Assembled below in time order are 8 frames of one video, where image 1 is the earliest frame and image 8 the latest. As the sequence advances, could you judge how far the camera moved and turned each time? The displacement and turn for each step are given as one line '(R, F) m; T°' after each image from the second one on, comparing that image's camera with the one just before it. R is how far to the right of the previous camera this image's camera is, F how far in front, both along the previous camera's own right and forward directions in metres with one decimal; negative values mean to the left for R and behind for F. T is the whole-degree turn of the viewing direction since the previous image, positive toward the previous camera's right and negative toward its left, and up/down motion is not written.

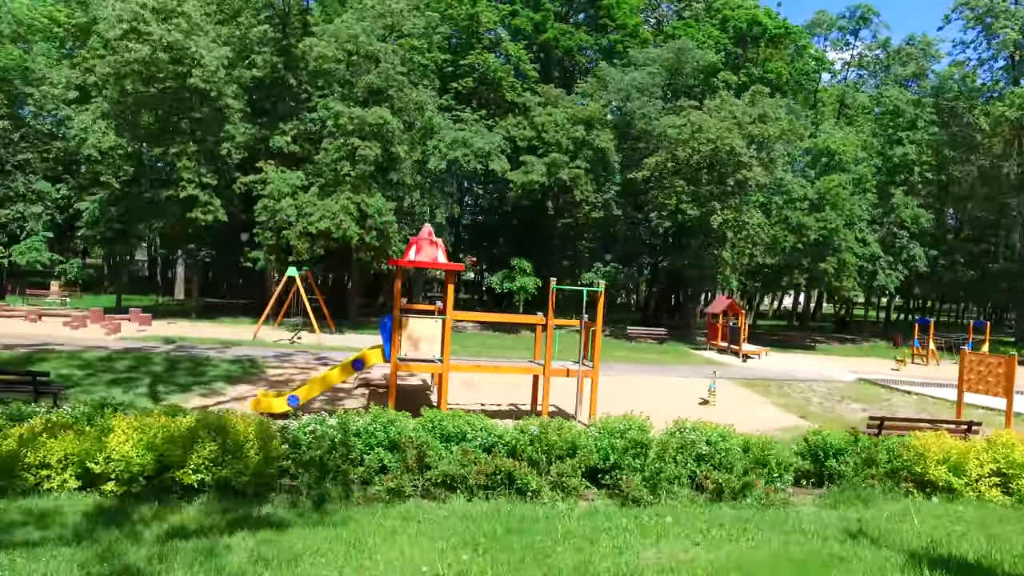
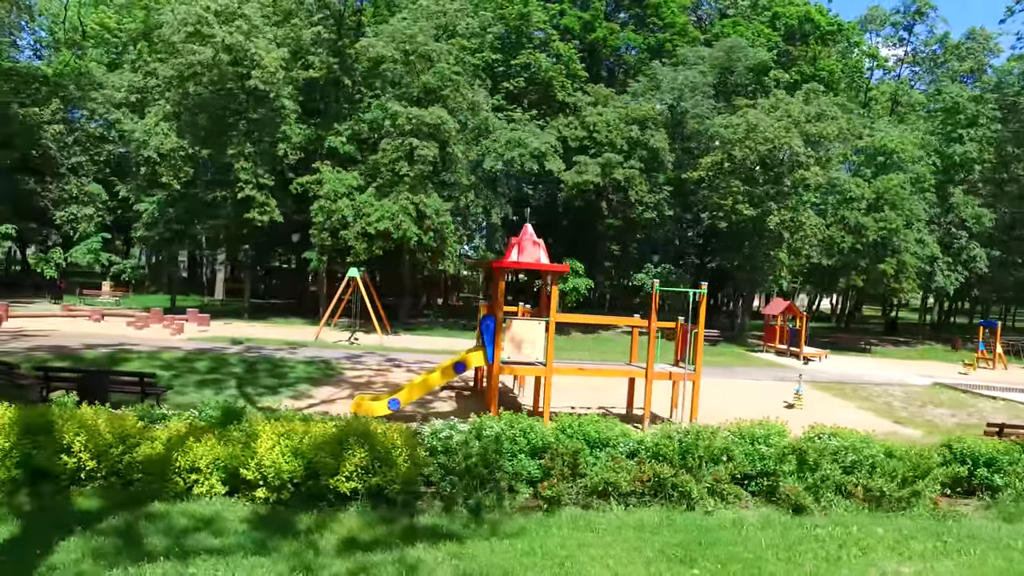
(-1.4, +0.2) m; -2°
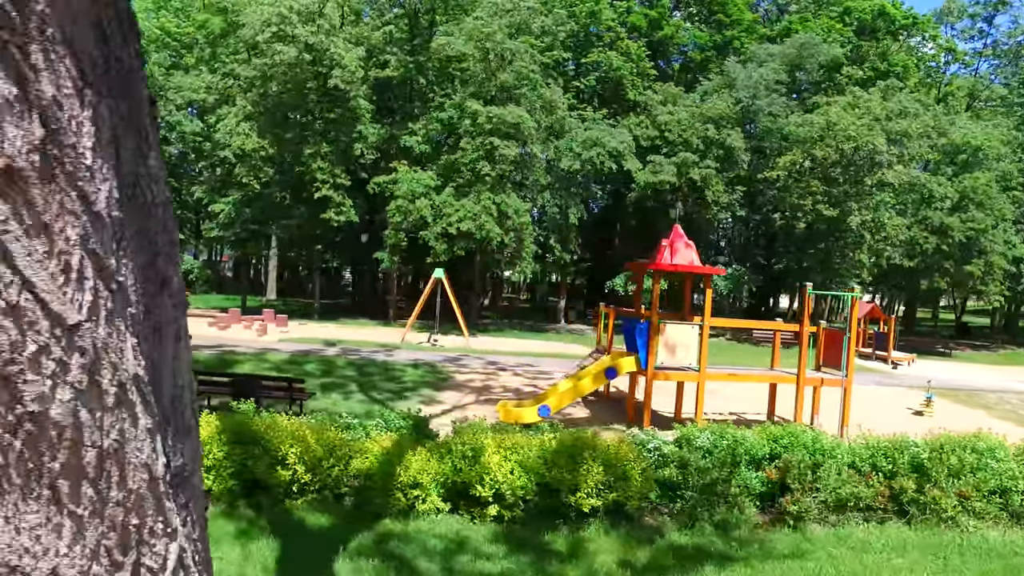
(-2.0, +0.4) m; -2°
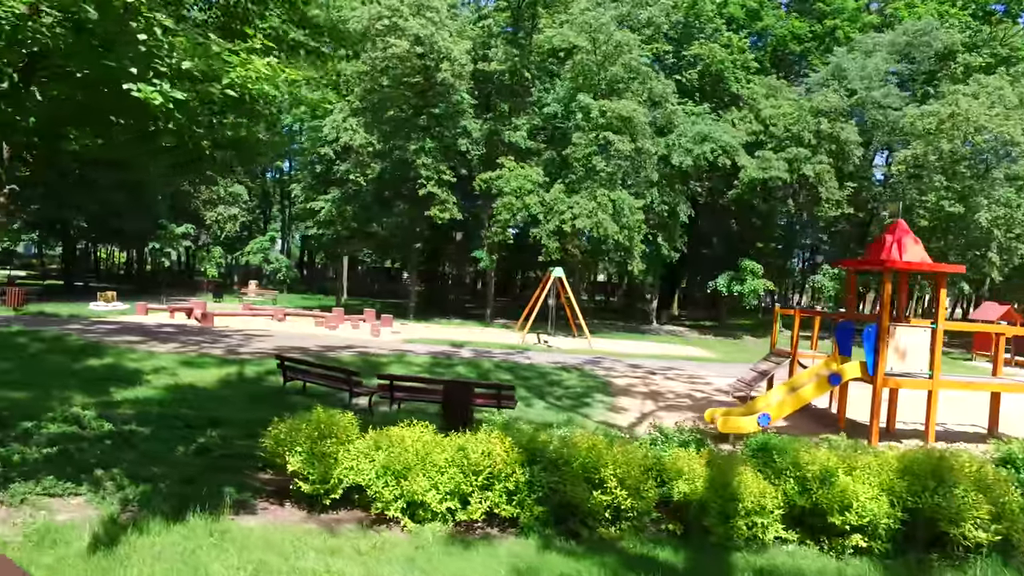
(-2.5, +0.8) m; -3°
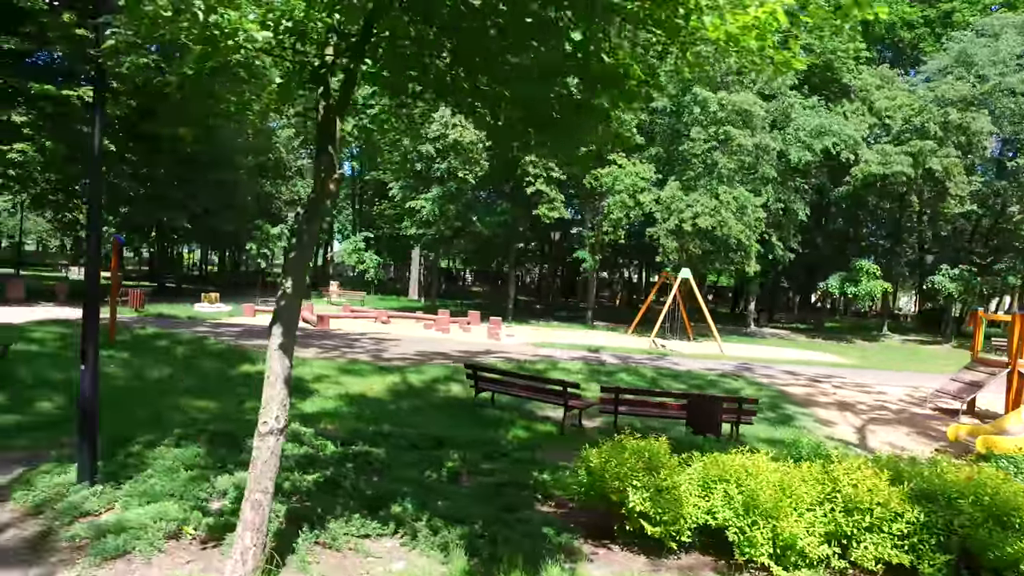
(-2.4, +0.9) m; -3°
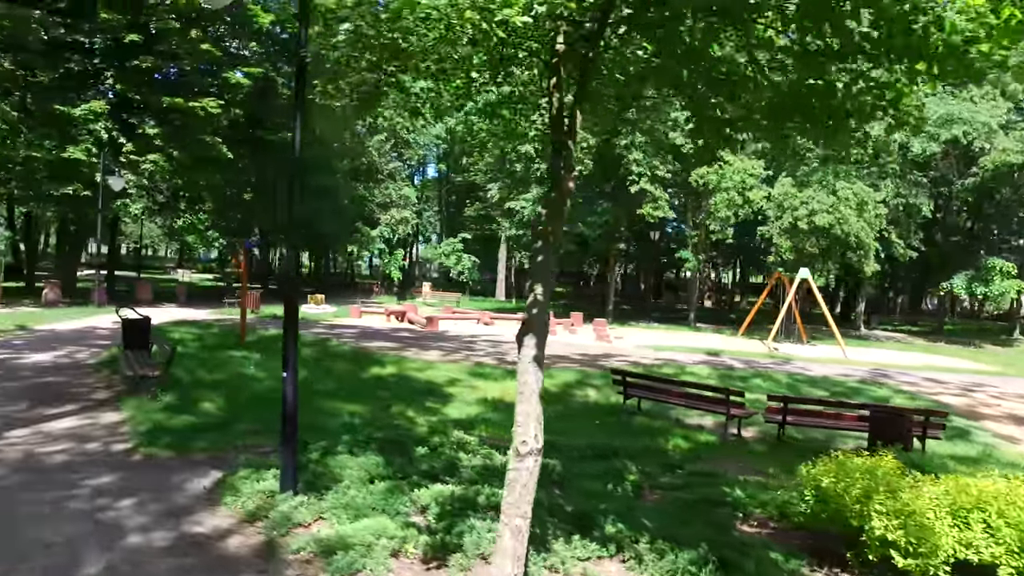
(-1.1, +0.3) m; -6°
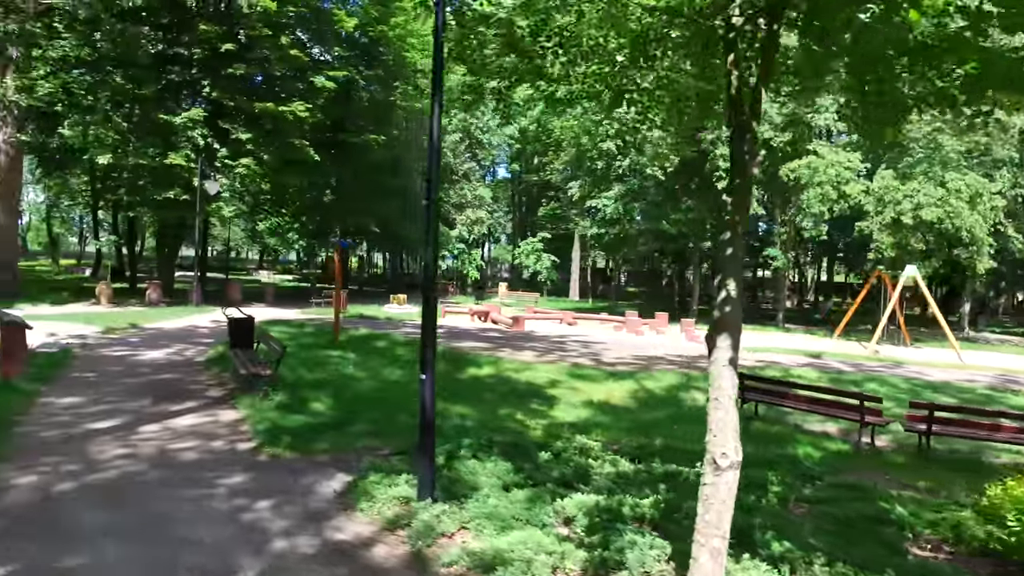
(-0.6, +0.3) m; -5°
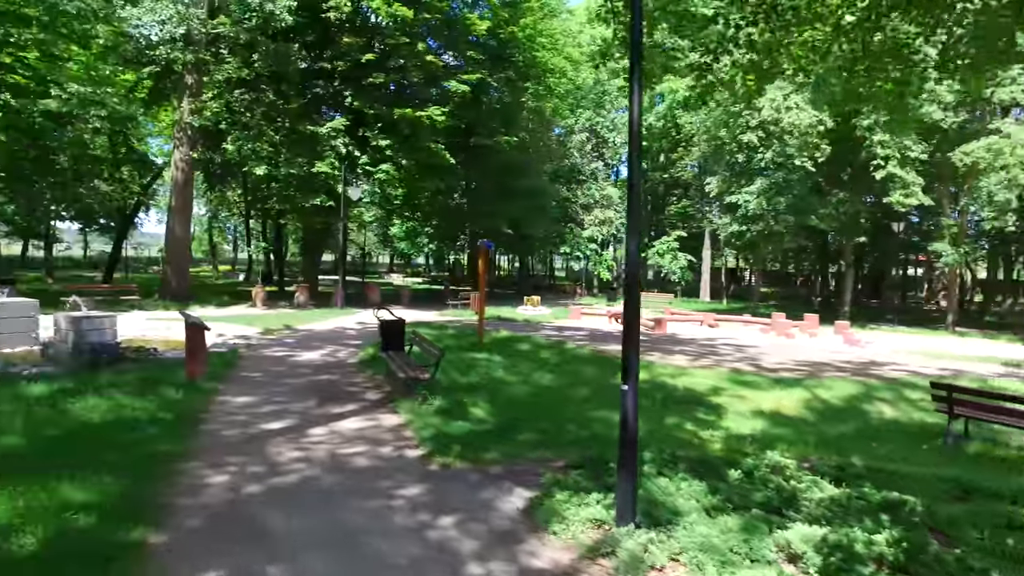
(-0.6, +0.4) m; -10°
